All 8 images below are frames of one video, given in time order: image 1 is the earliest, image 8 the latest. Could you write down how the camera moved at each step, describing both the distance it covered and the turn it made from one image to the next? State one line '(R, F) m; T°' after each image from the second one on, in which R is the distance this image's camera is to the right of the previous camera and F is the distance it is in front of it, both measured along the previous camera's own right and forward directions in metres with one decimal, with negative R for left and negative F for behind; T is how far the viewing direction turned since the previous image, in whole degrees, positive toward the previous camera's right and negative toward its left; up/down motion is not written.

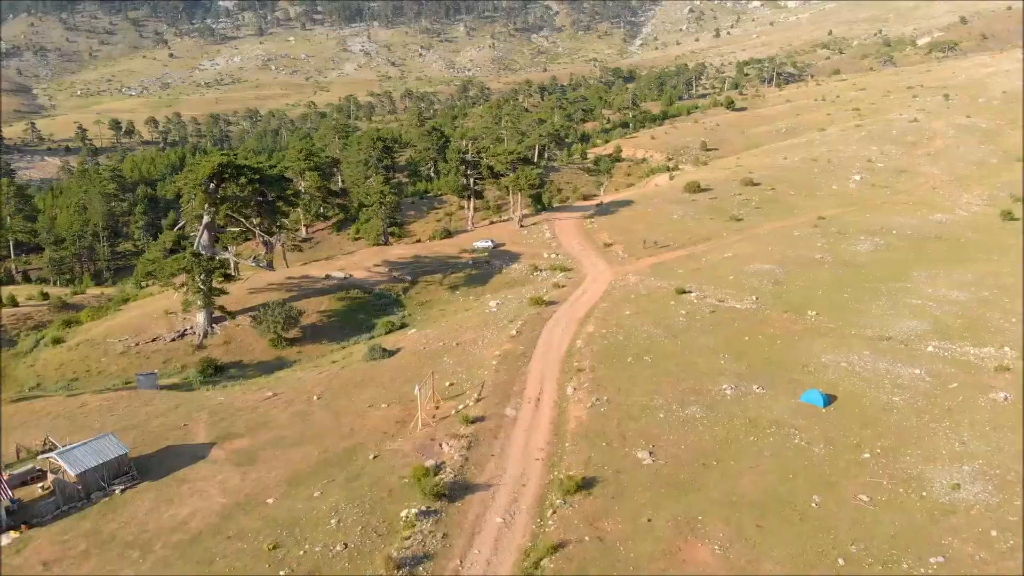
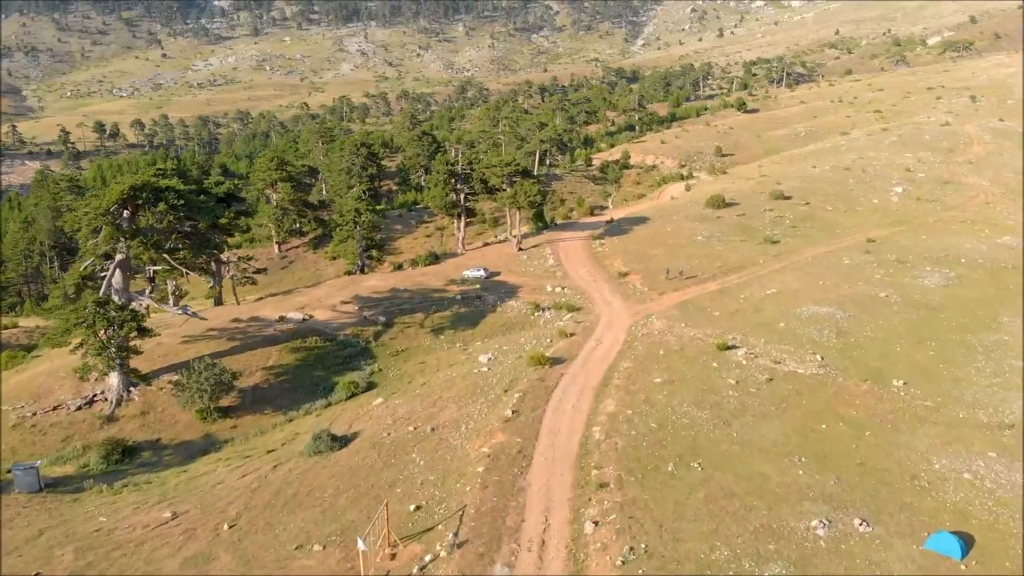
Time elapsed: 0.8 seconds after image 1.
(+0.2, +8.6) m; 0°
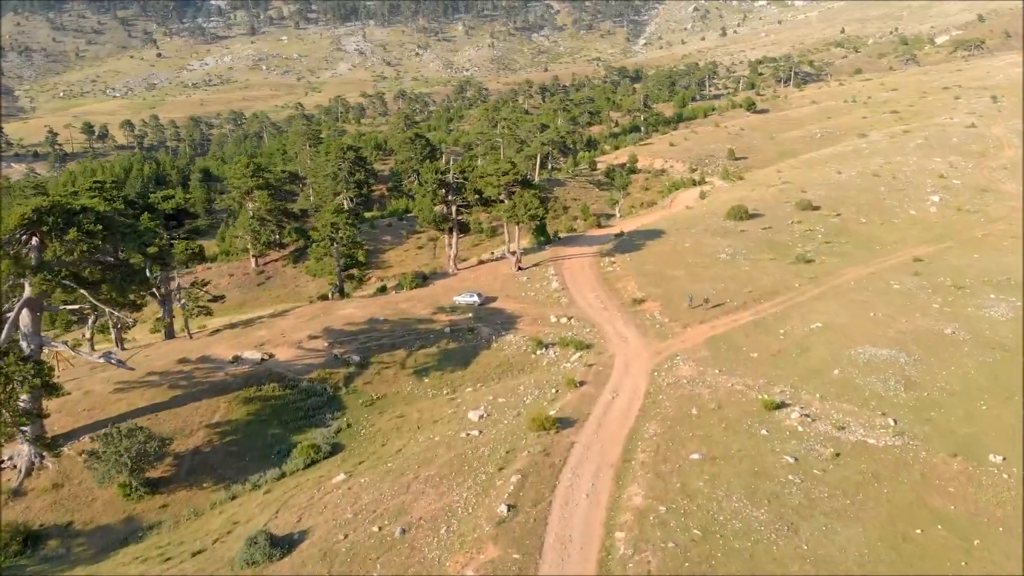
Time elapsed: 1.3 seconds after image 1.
(+0.1, +6.0) m; 0°
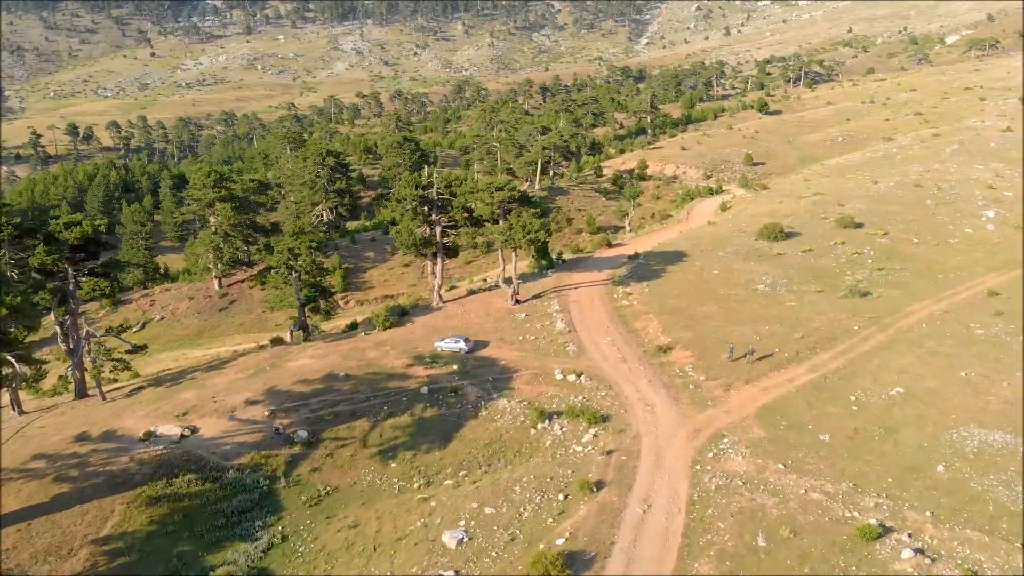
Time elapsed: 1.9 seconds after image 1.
(+0.2, +7.4) m; 0°
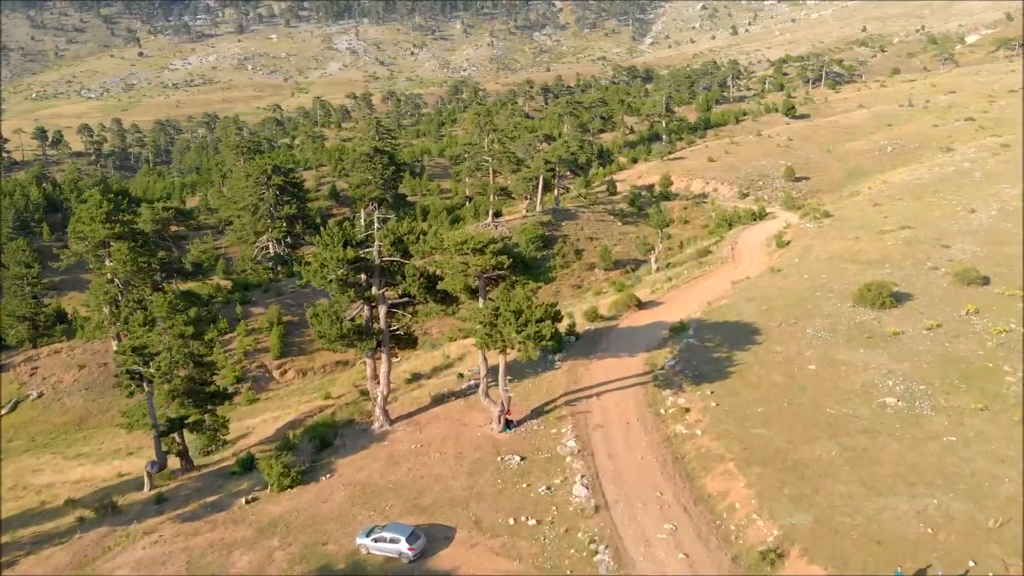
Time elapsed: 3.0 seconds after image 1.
(+0.4, +13.6) m; 0°
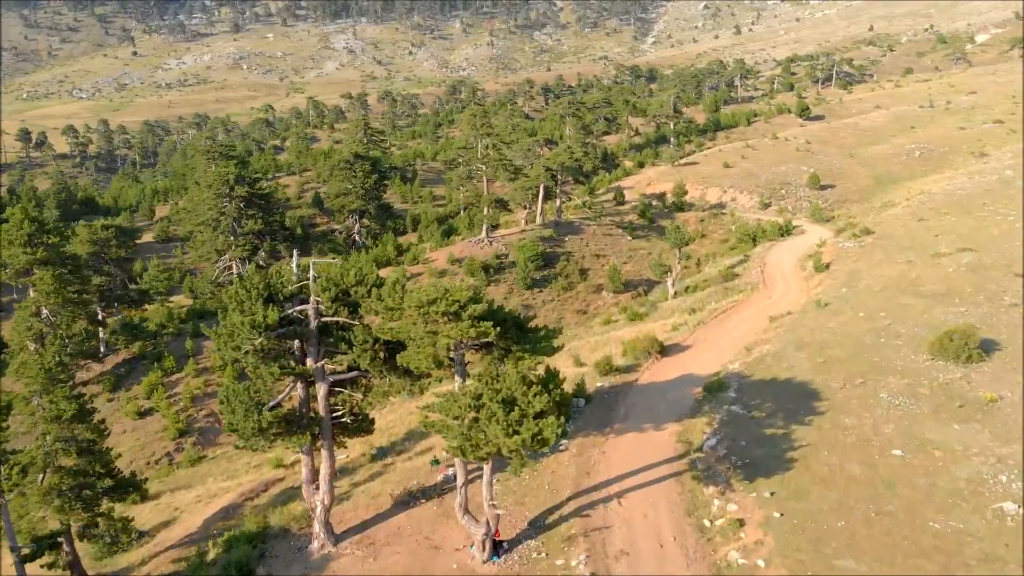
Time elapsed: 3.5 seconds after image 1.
(+0.3, +6.3) m; 0°
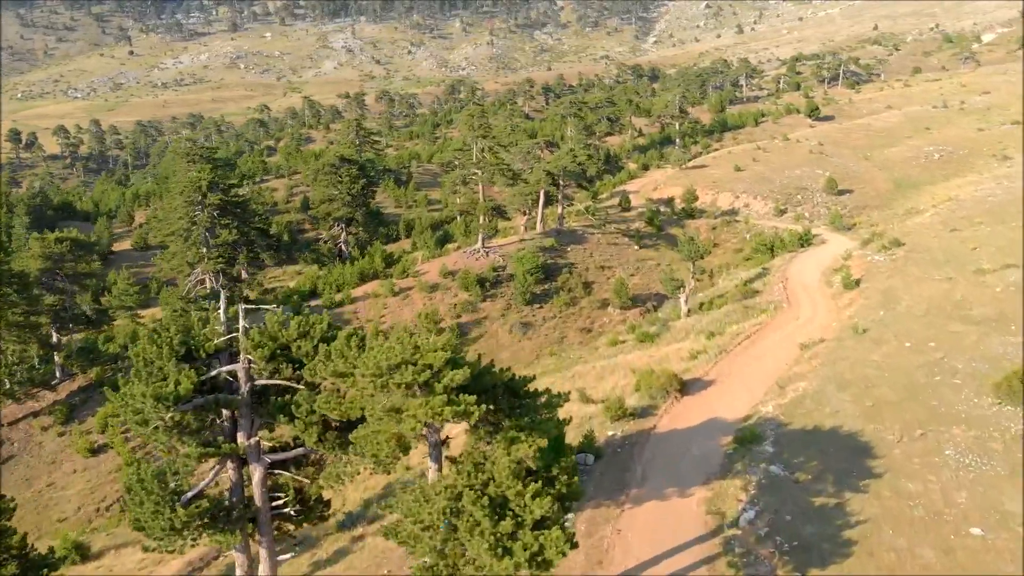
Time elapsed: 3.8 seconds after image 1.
(+0.1, +3.7) m; 0°
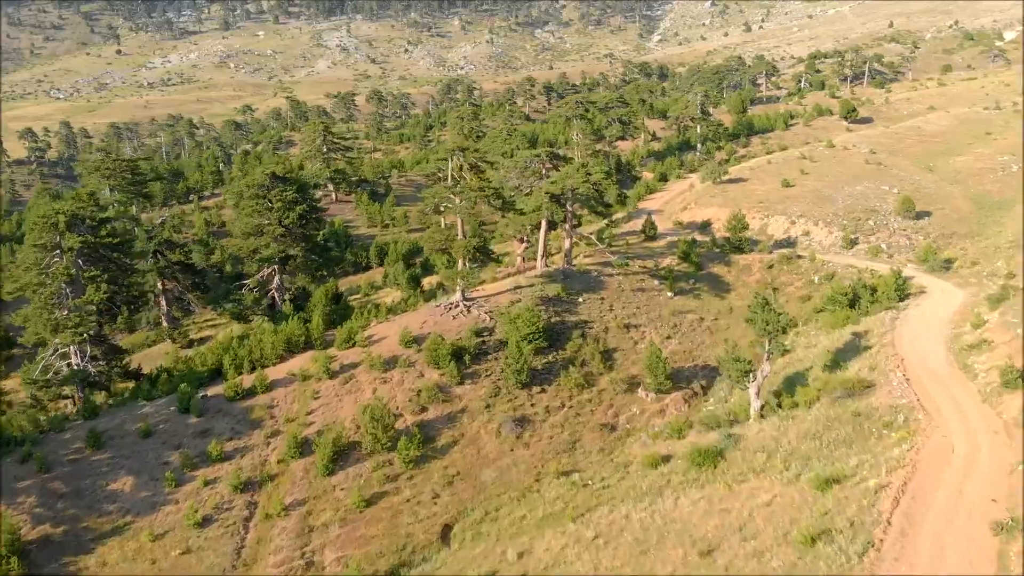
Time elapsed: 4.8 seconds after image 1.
(+0.5, +12.4) m; 0°
